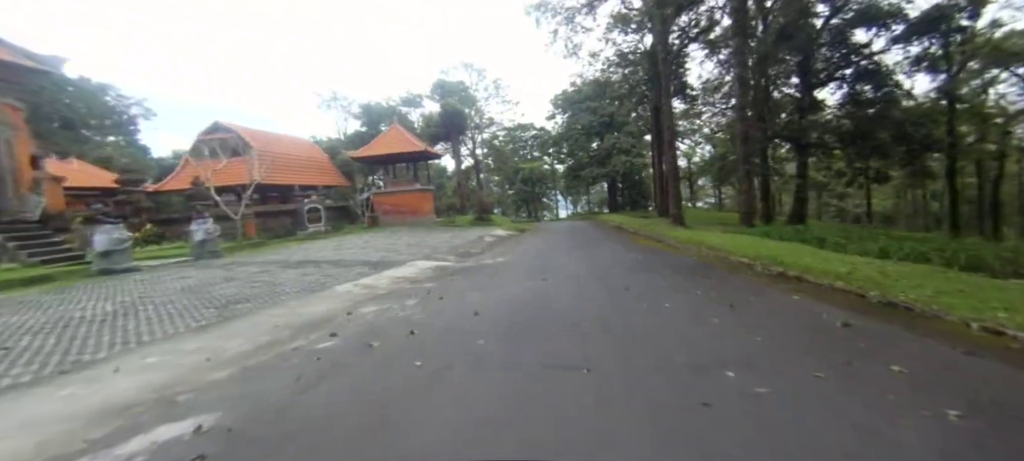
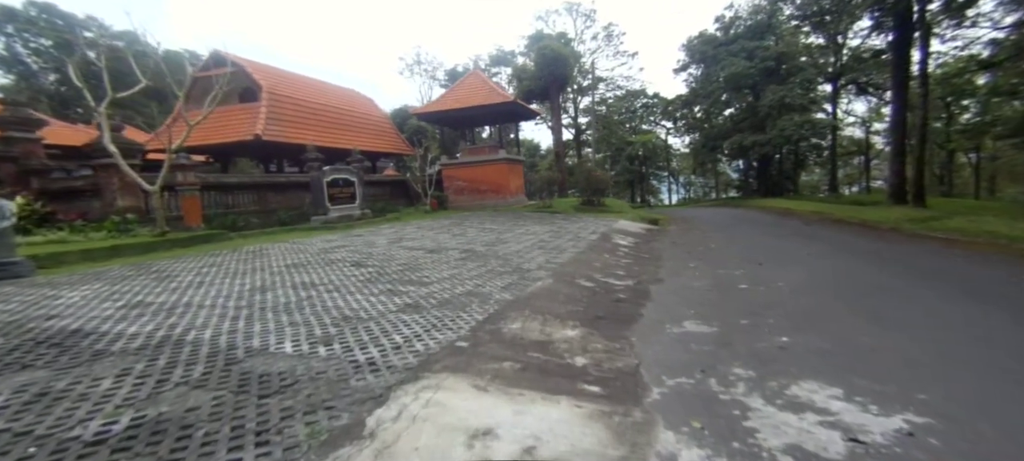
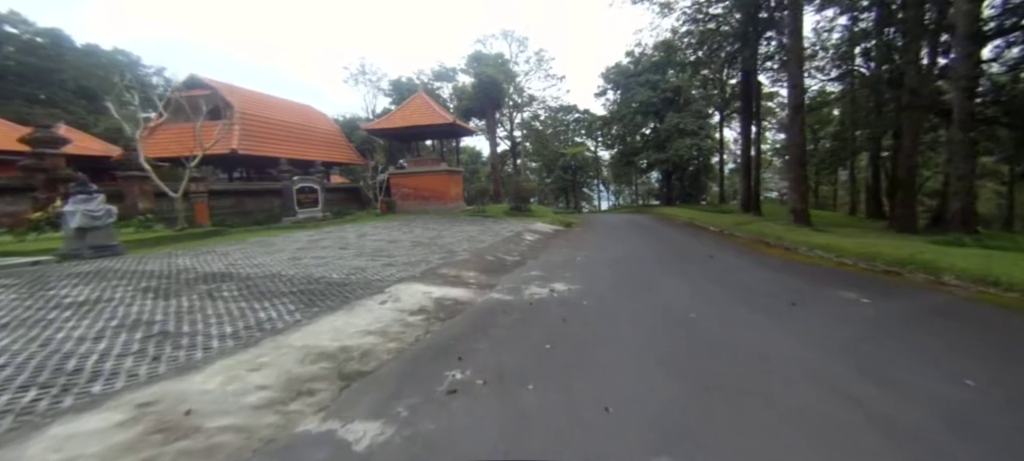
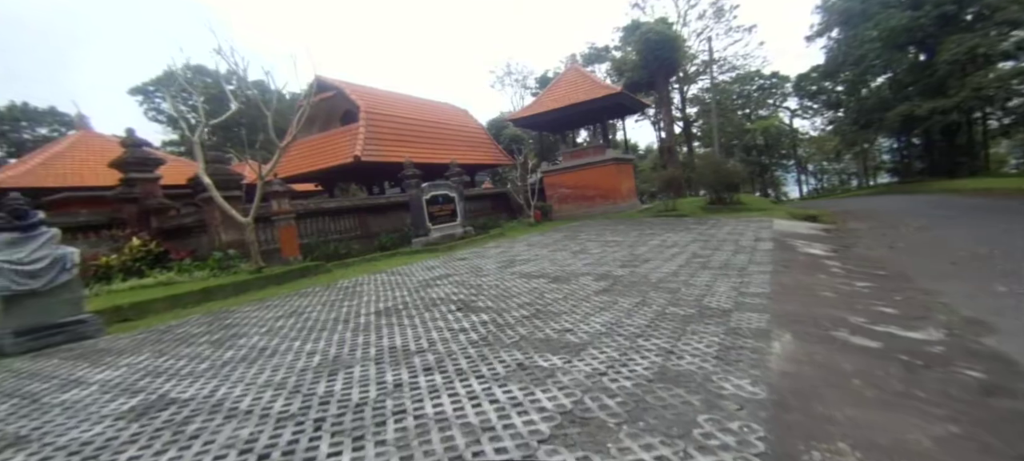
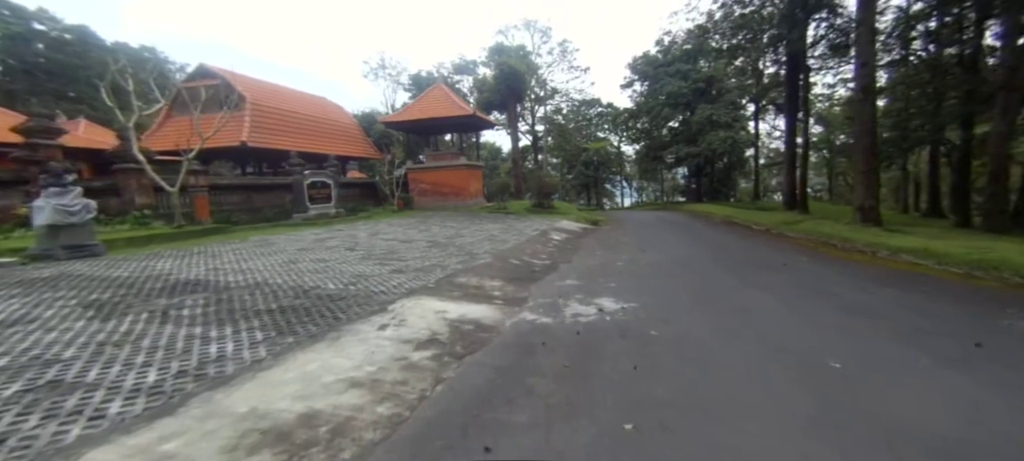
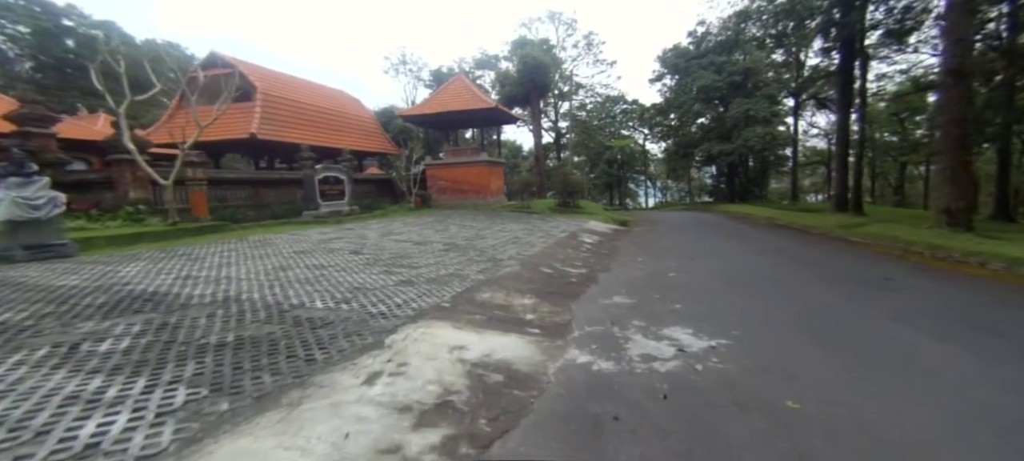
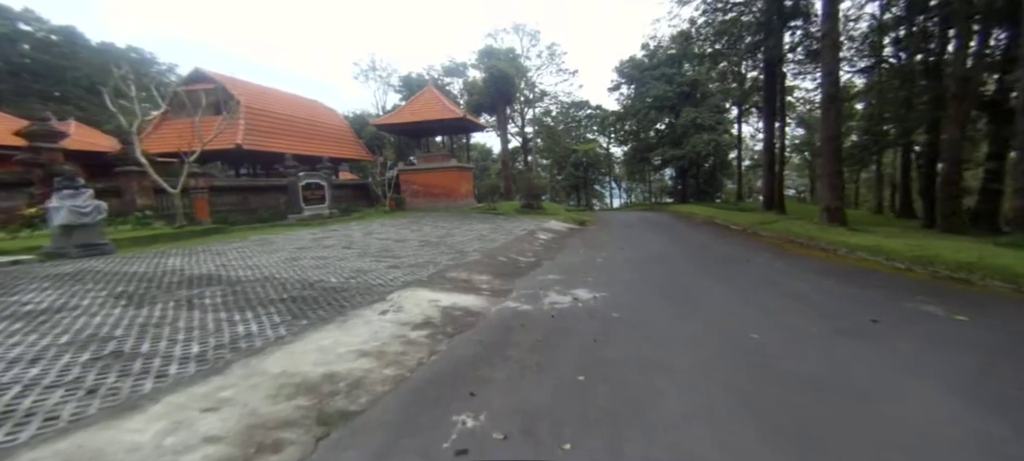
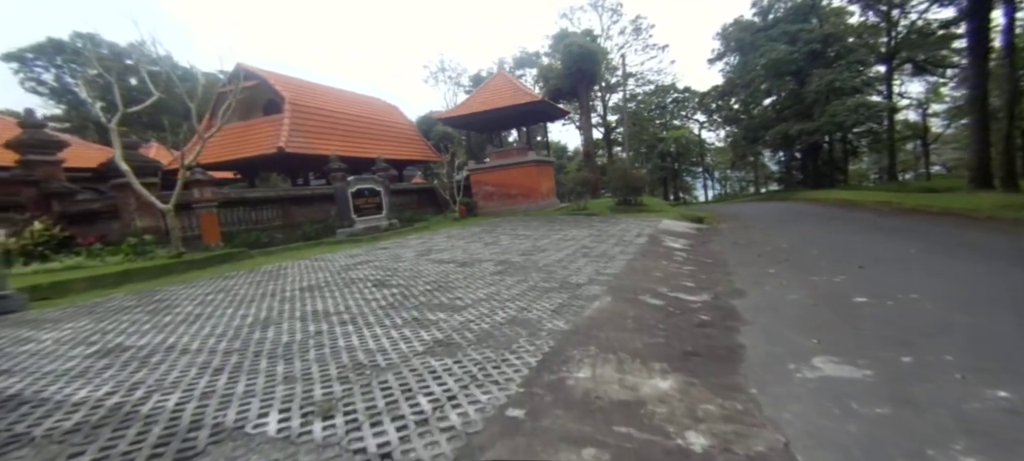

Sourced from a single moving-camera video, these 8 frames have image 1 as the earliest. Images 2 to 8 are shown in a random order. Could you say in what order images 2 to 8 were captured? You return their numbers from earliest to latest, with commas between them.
3, 7, 5, 6, 2, 8, 4
